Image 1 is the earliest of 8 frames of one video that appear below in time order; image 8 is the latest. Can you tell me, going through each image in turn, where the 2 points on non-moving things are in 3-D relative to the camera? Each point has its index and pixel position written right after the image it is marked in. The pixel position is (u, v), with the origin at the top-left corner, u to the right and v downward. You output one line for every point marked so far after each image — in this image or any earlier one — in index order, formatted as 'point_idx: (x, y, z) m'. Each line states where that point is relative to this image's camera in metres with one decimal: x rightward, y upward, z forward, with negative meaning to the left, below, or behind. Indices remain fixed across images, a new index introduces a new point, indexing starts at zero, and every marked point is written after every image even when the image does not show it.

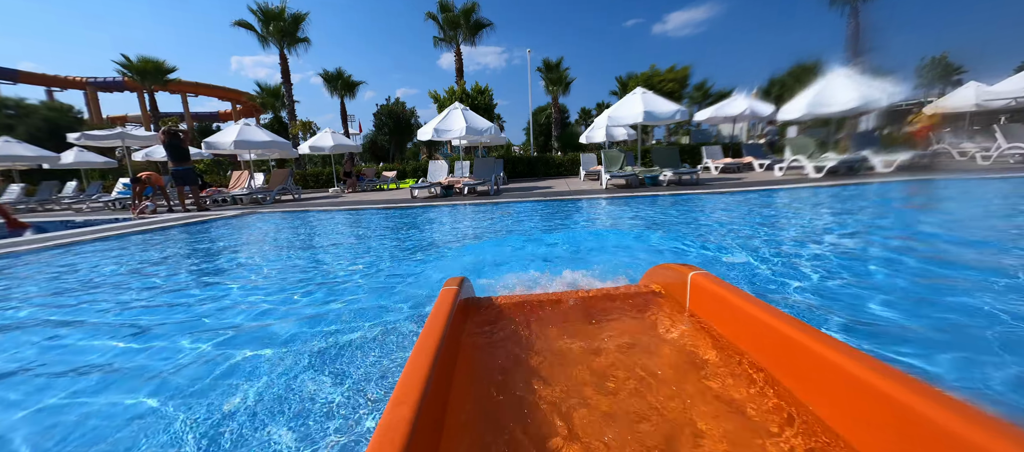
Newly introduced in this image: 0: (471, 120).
0: (-1.4, +3.5, +12.0) m
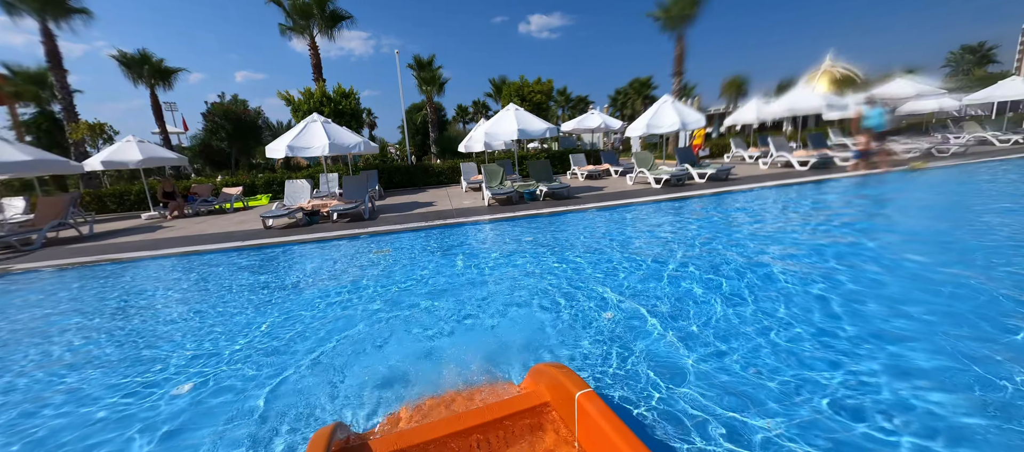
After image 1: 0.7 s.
0: (-5.2, +2.7, +10.6) m
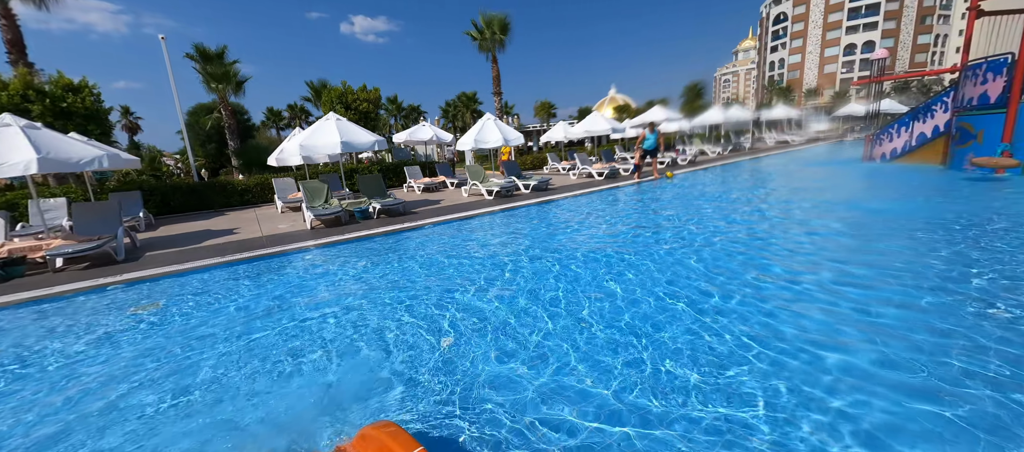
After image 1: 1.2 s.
0: (-9.4, +1.6, +7.3) m
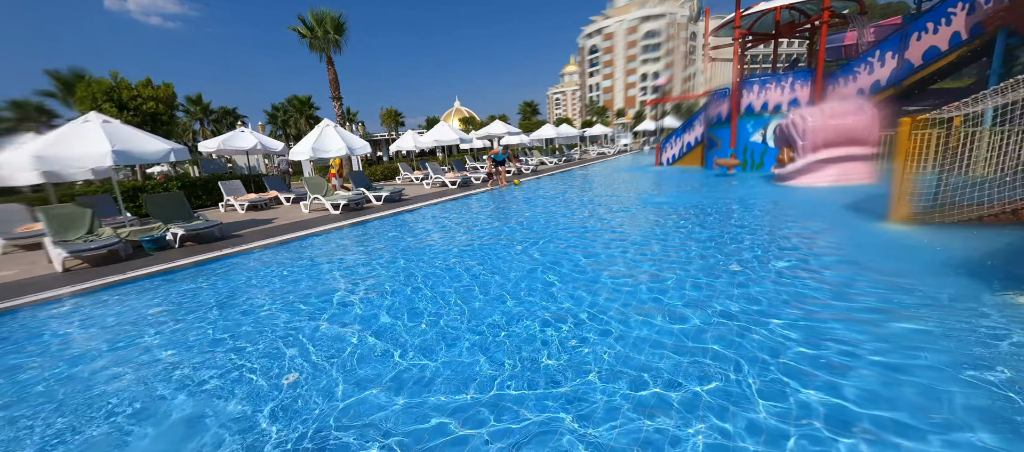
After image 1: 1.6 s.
0: (-11.6, +0.6, +3.3) m
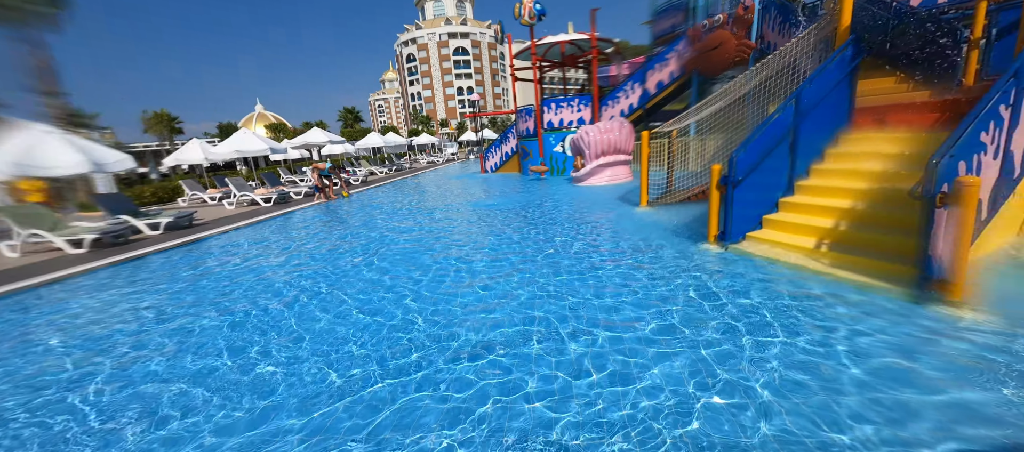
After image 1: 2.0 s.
0: (-11.9, -0.6, -1.6) m
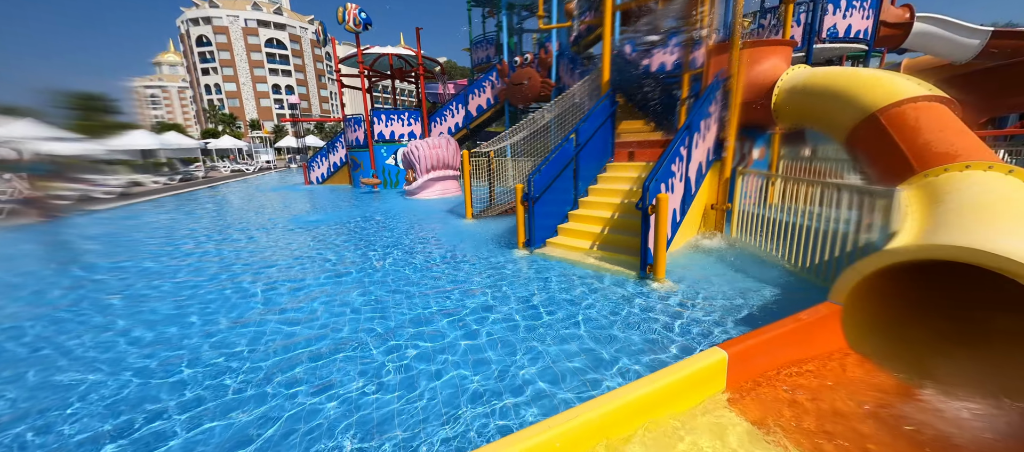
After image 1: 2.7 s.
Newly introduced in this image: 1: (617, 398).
0: (-10.5, -1.0, -6.3) m
1: (+0.5, -0.7, +1.7) m
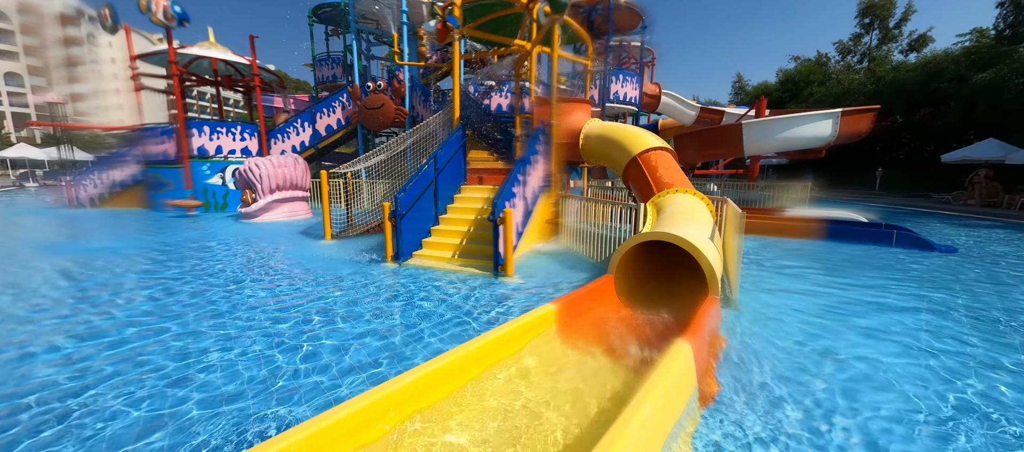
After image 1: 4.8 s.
0: (-7.2, -0.7, -9.2) m
1: (-0.2, -0.7, +2.4) m
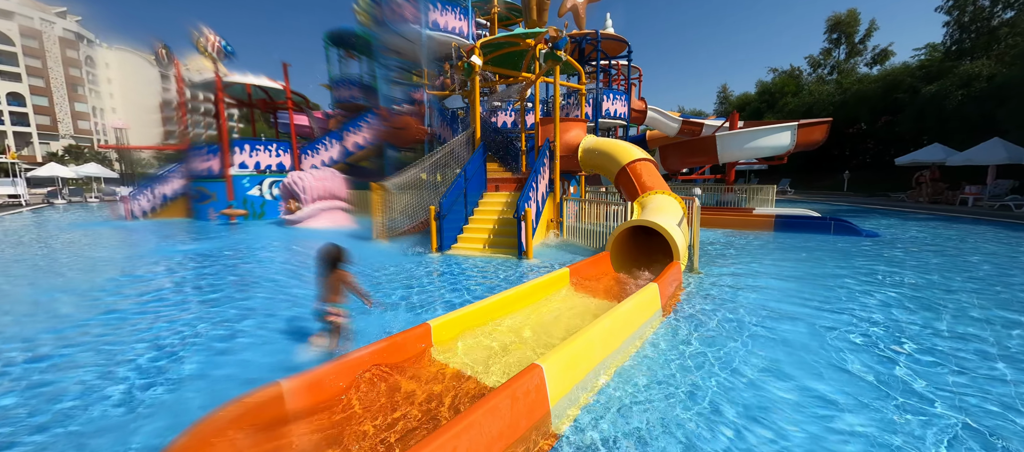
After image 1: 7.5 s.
0: (-6.7, -0.4, -7.9) m
1: (+0.1, -0.6, +3.7) m
